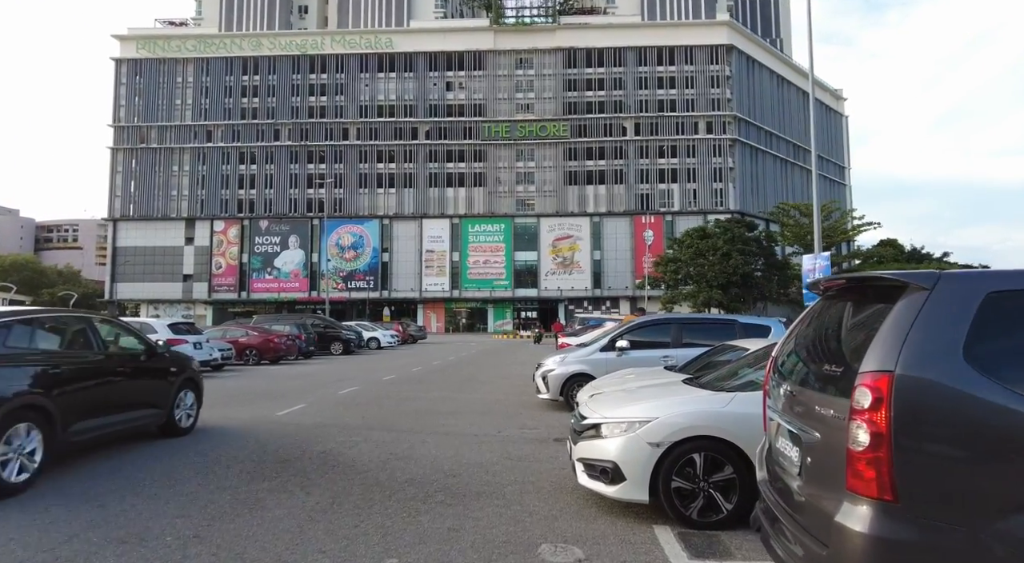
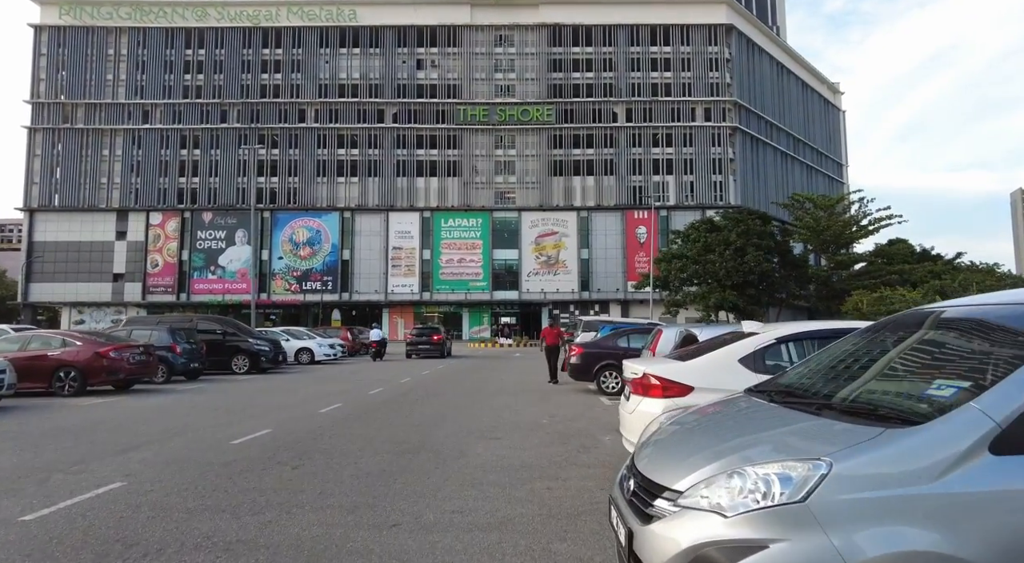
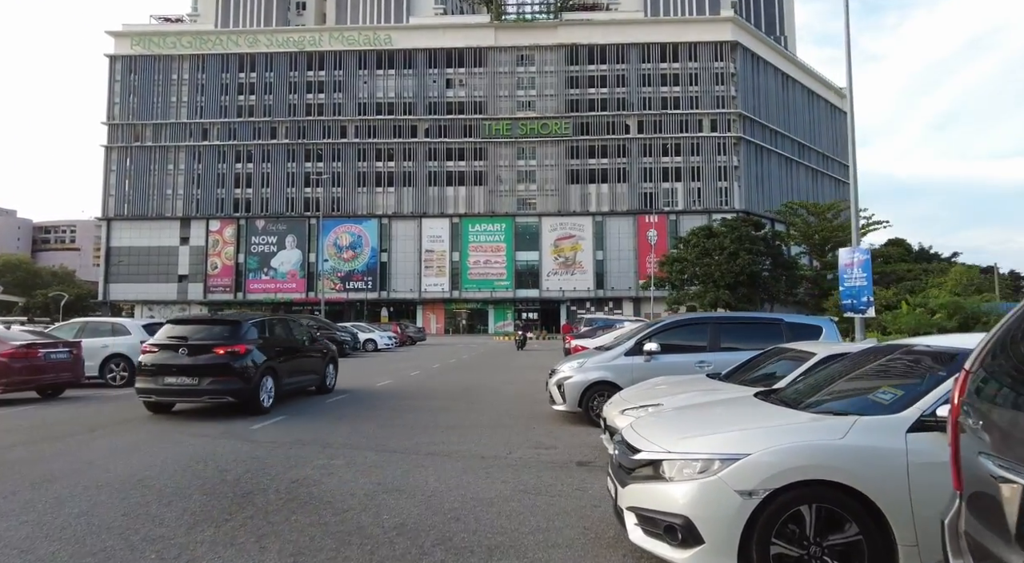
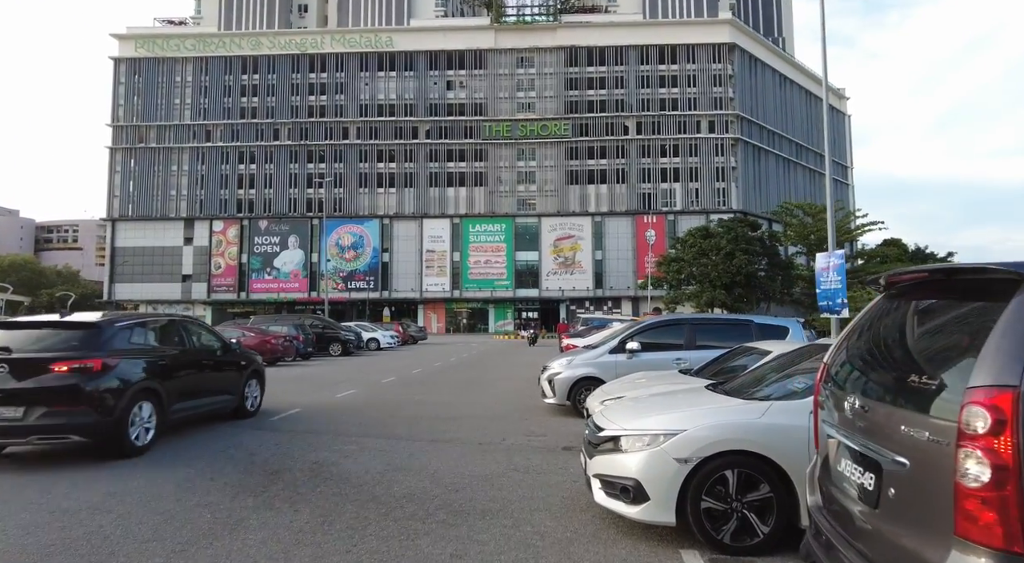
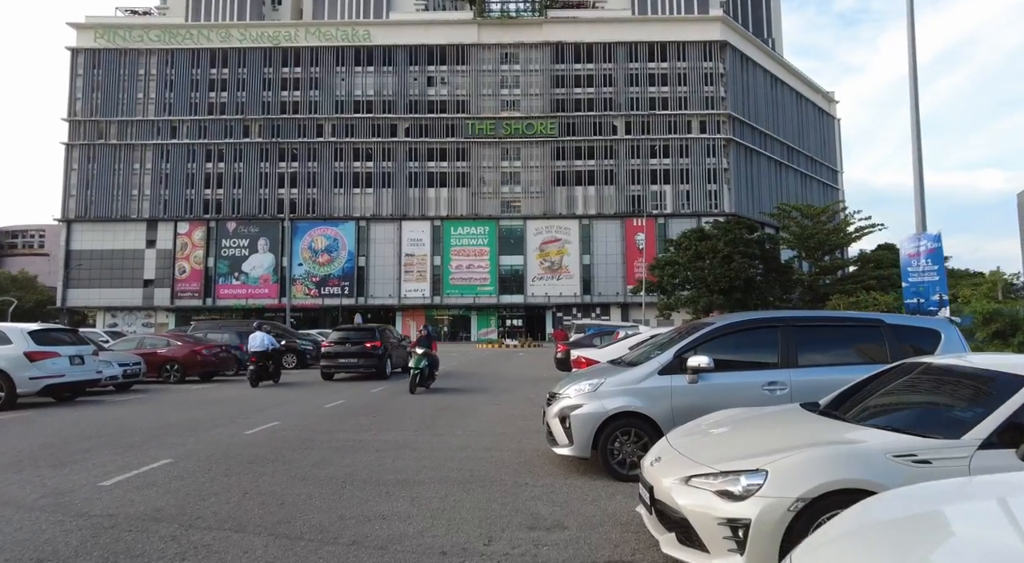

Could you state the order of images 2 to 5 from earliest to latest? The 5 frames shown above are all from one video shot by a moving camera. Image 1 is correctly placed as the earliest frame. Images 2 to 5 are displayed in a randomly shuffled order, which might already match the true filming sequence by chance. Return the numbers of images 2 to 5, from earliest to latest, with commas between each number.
4, 3, 5, 2
